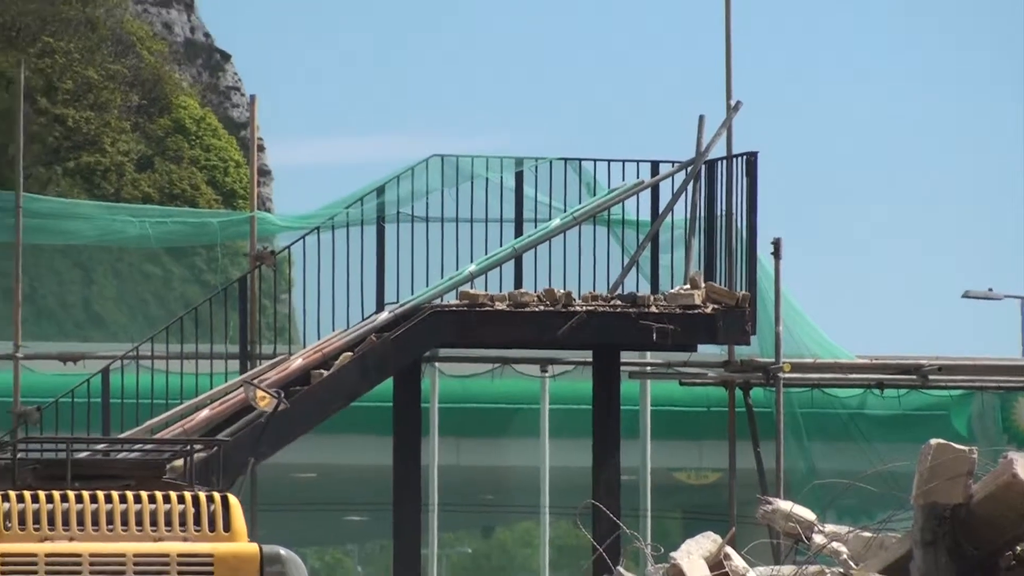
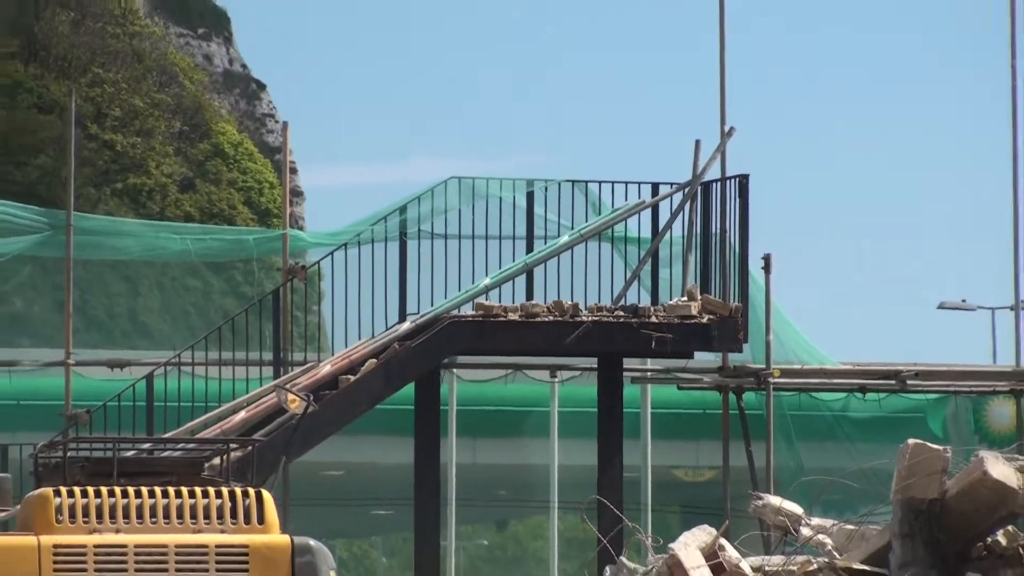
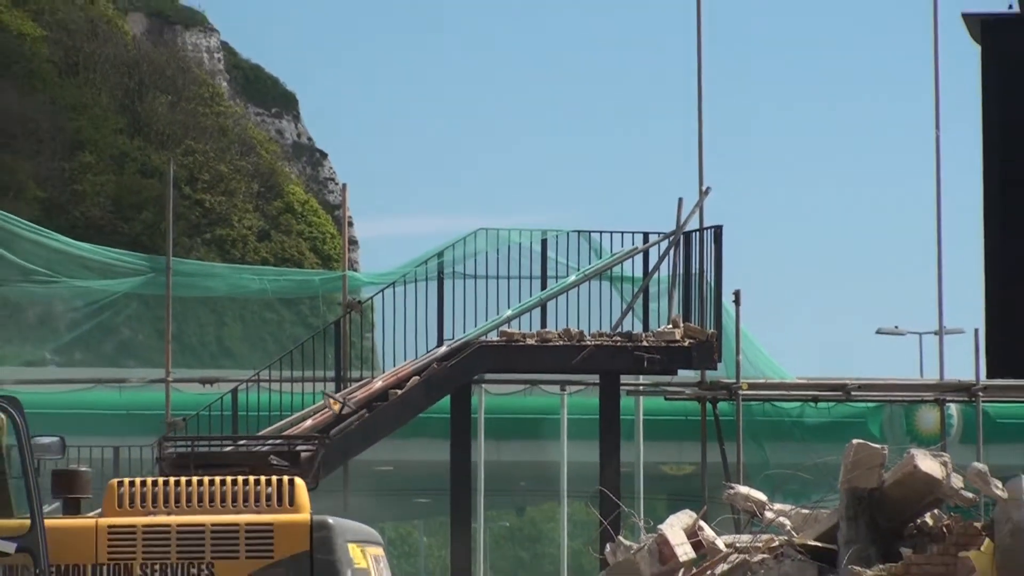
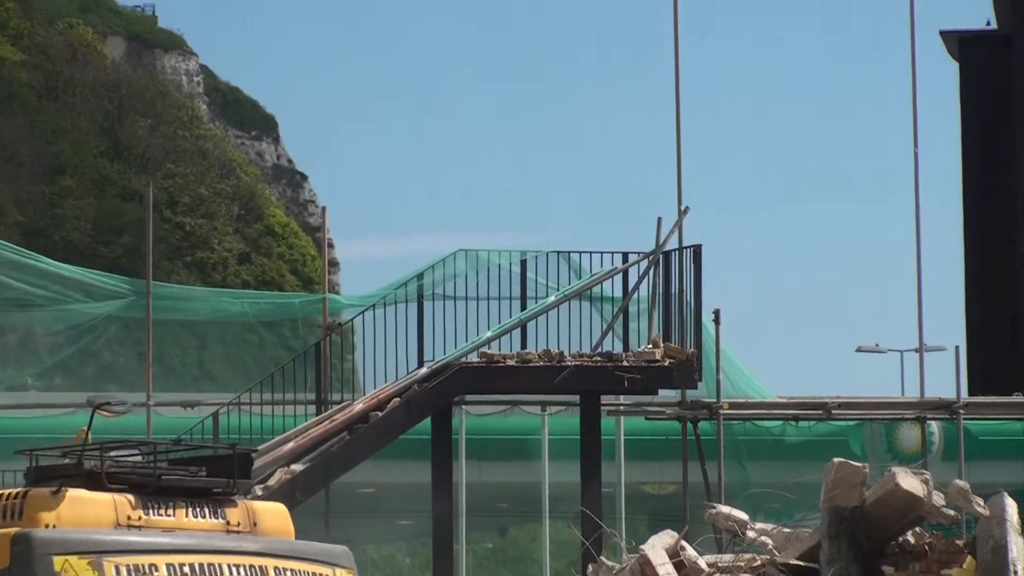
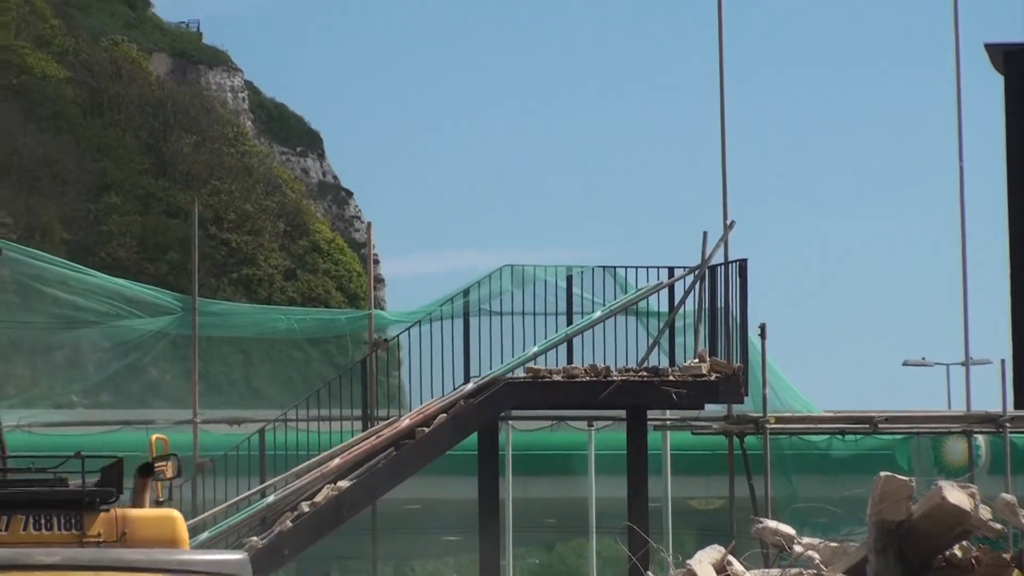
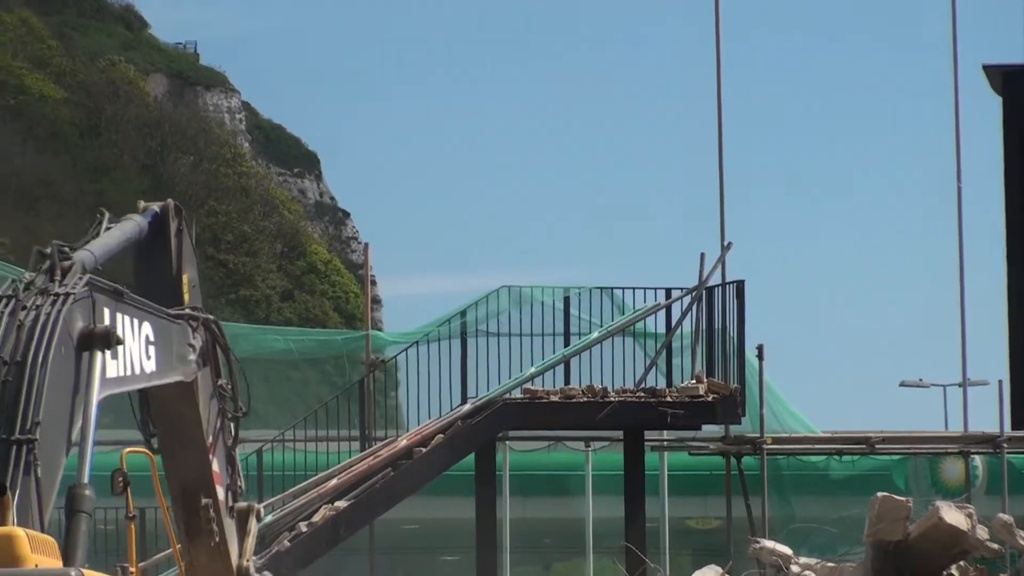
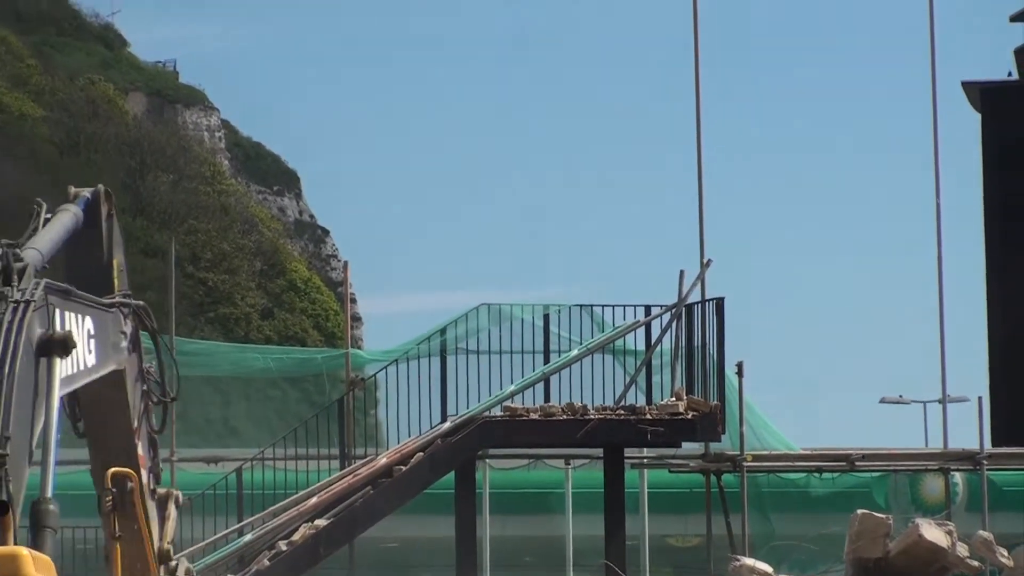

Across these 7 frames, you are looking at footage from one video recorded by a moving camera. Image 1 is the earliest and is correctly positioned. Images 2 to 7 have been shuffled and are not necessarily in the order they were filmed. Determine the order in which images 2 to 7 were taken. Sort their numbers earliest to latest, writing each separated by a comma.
2, 3, 4, 5, 7, 6
